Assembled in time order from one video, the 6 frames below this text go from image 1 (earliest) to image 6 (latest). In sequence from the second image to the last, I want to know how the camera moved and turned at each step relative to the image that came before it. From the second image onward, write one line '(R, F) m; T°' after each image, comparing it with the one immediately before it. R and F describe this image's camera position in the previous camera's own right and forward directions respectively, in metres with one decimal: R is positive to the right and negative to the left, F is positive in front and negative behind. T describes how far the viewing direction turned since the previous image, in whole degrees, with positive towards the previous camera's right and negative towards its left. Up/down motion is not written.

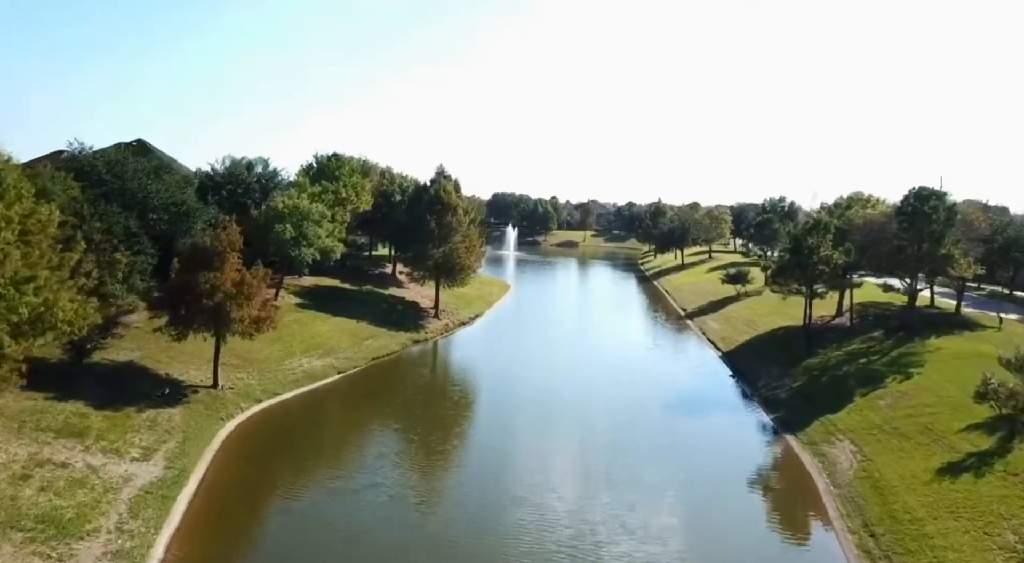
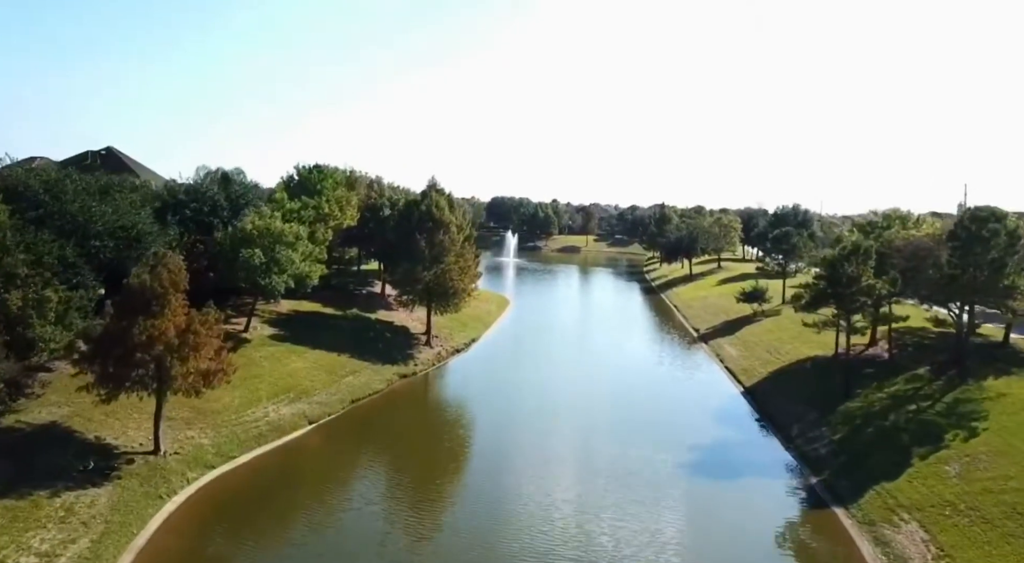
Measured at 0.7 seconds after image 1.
(+0.1, +4.7) m; 0°
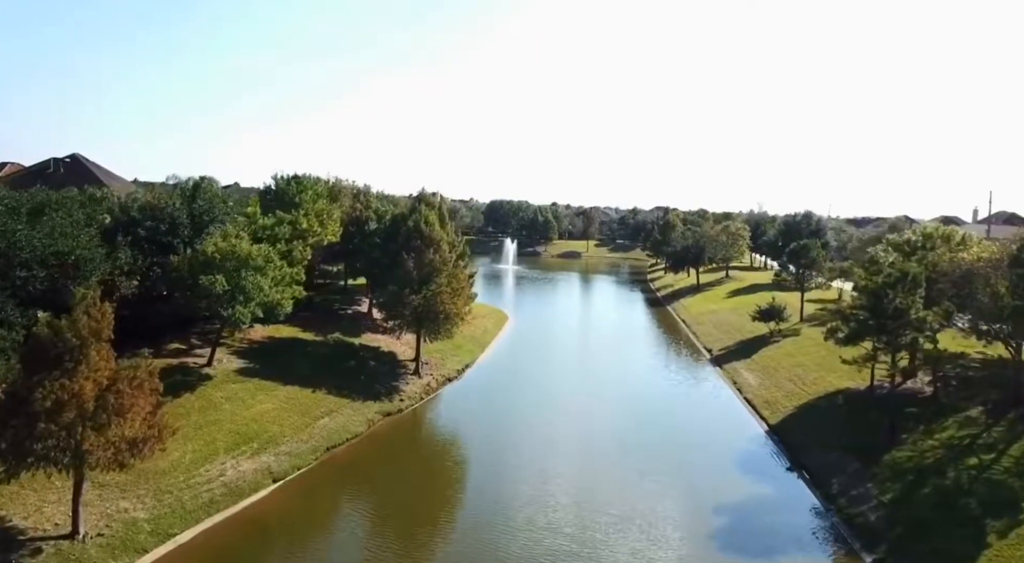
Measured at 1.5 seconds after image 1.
(+0.1, +4.4) m; 0°
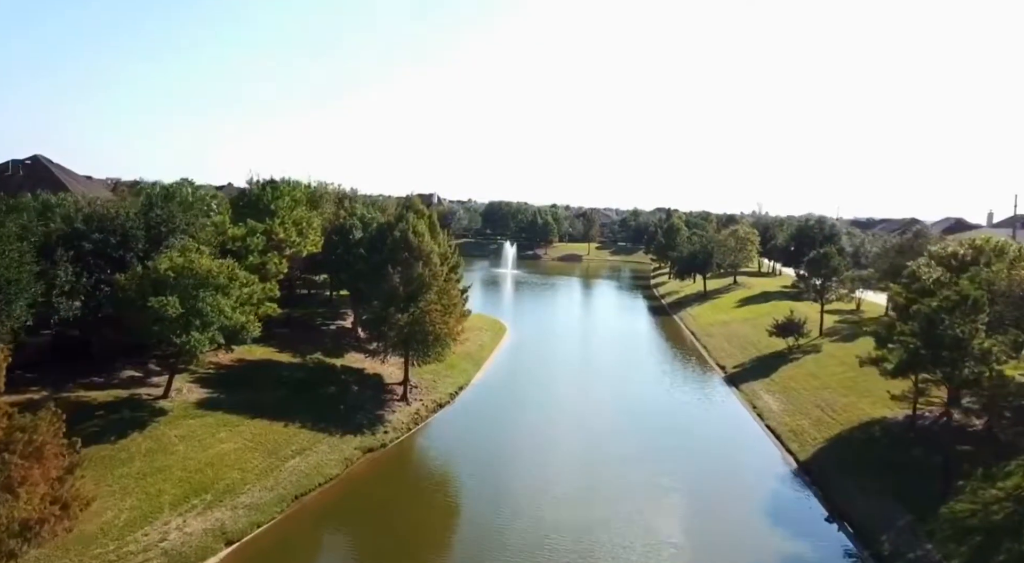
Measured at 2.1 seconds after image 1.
(+0.1, +4.2) m; 0°
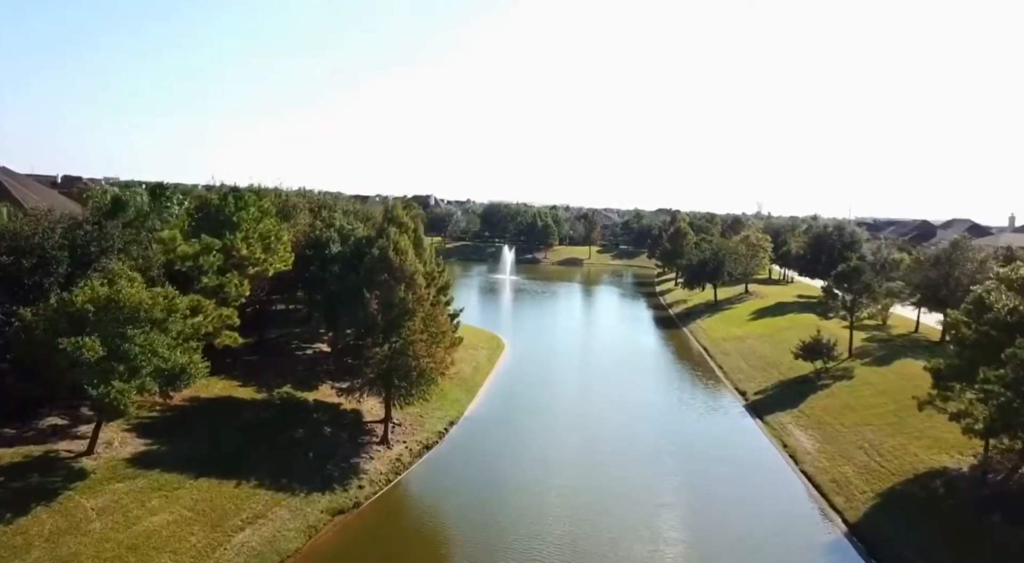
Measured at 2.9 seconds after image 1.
(+0.1, +5.2) m; 0°
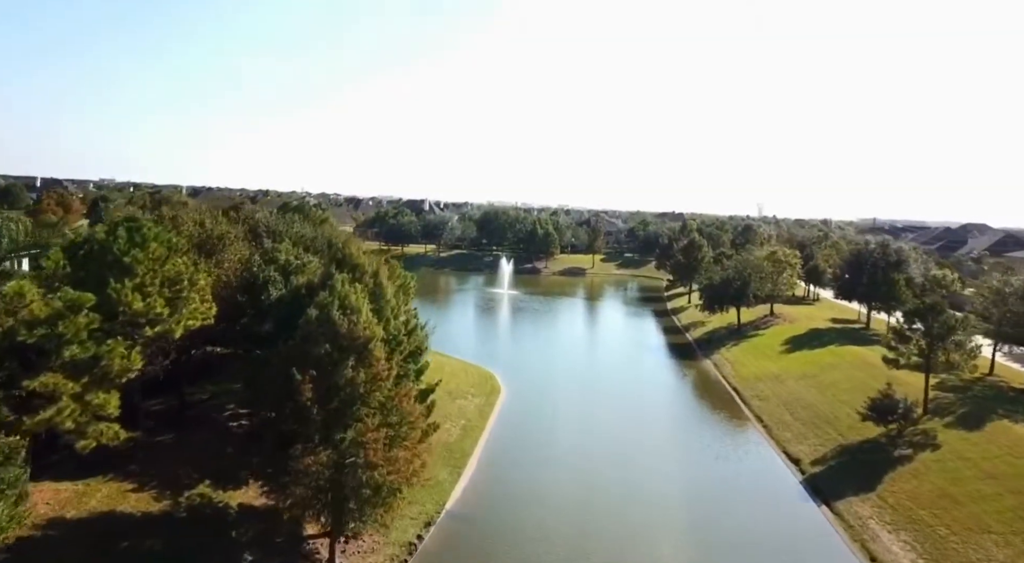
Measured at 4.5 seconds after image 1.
(+0.1, +9.6) m; 0°
